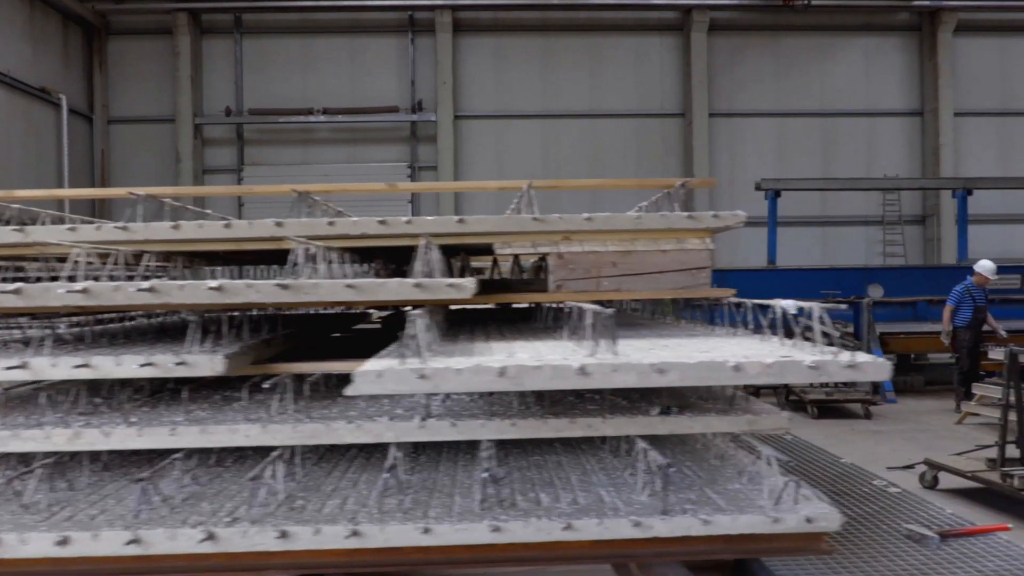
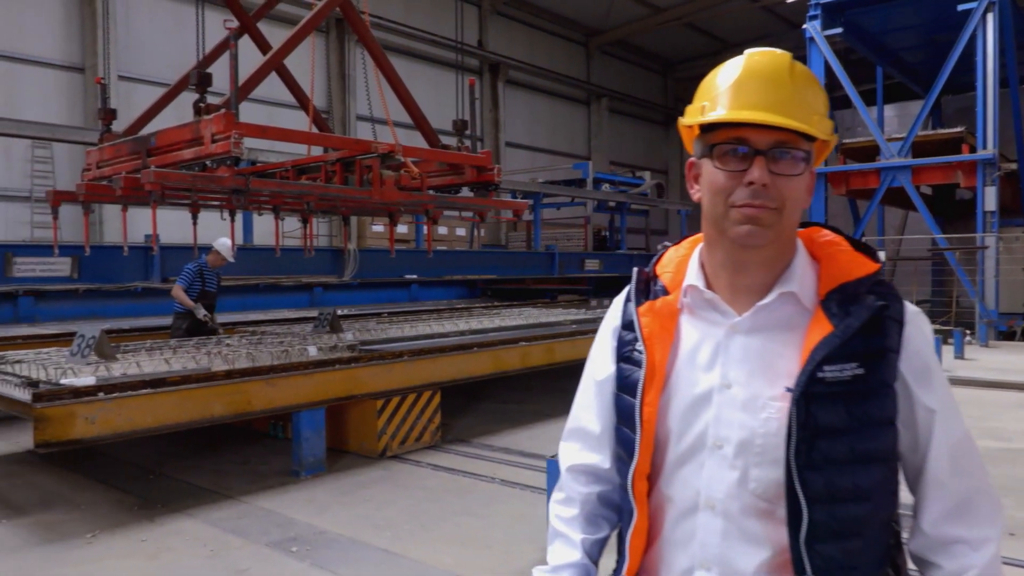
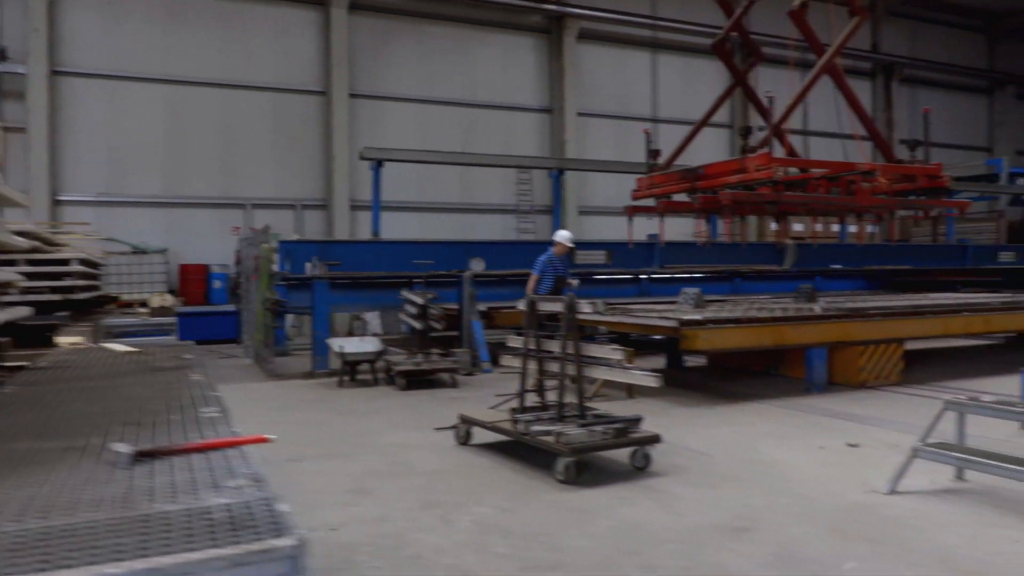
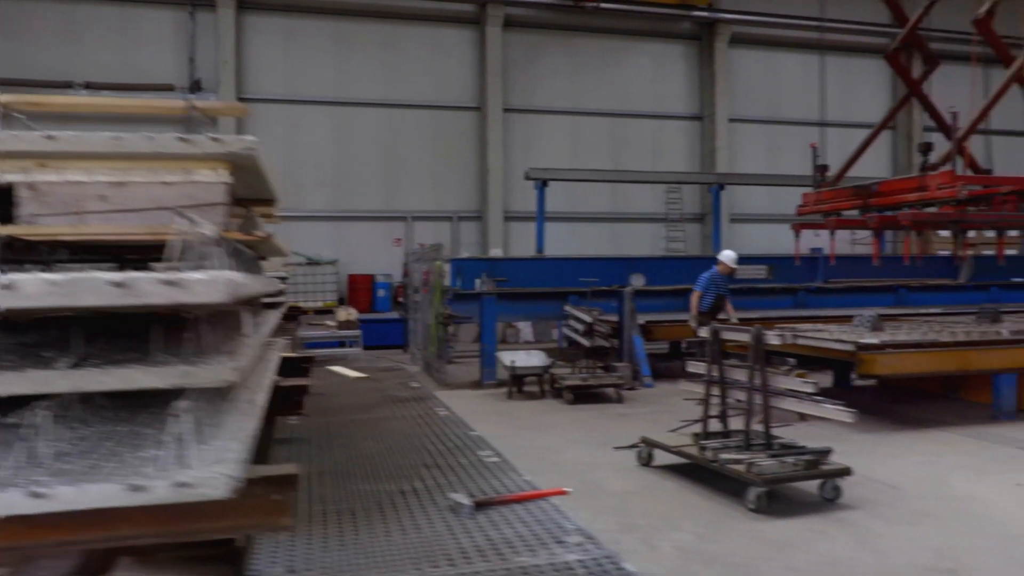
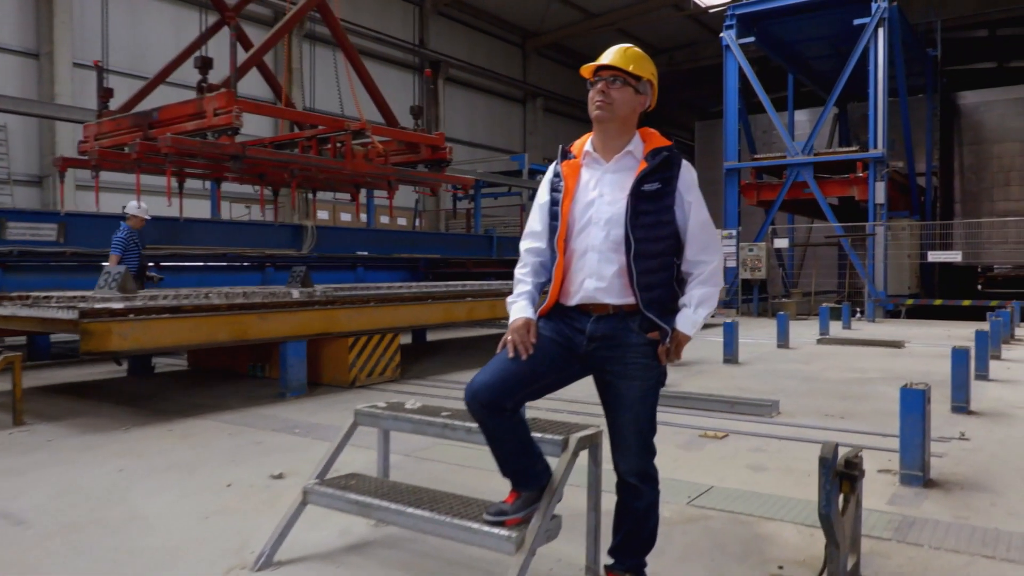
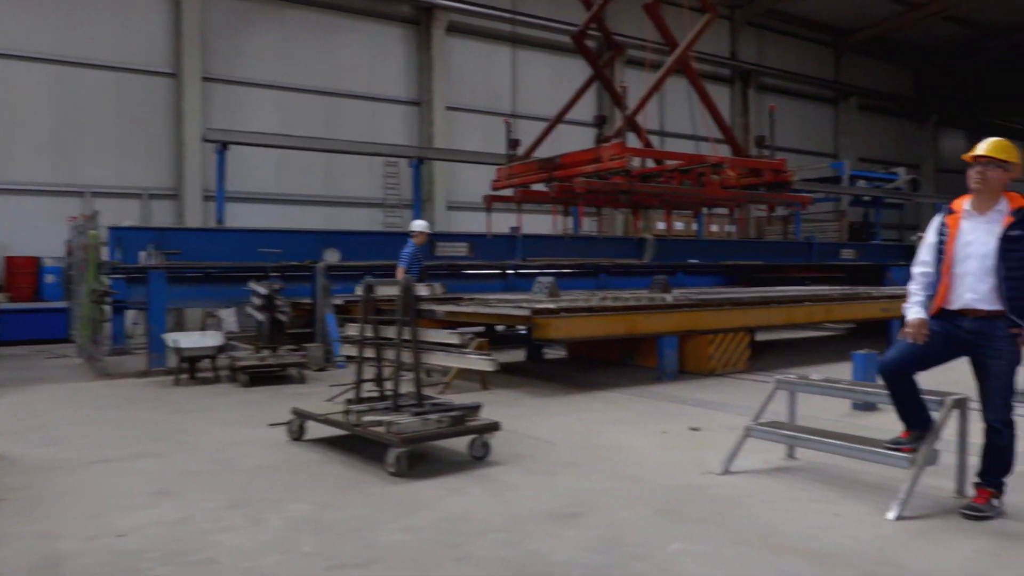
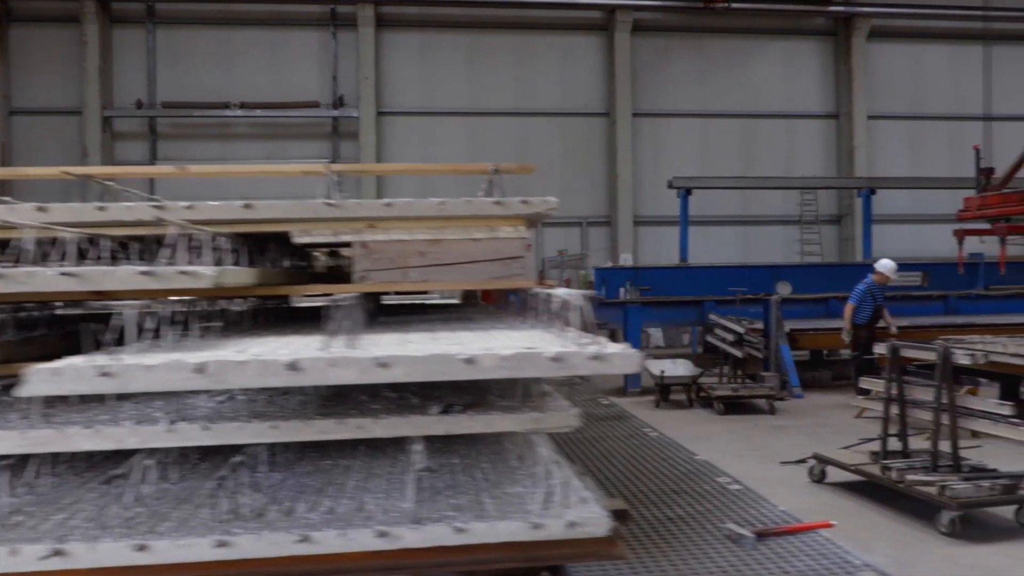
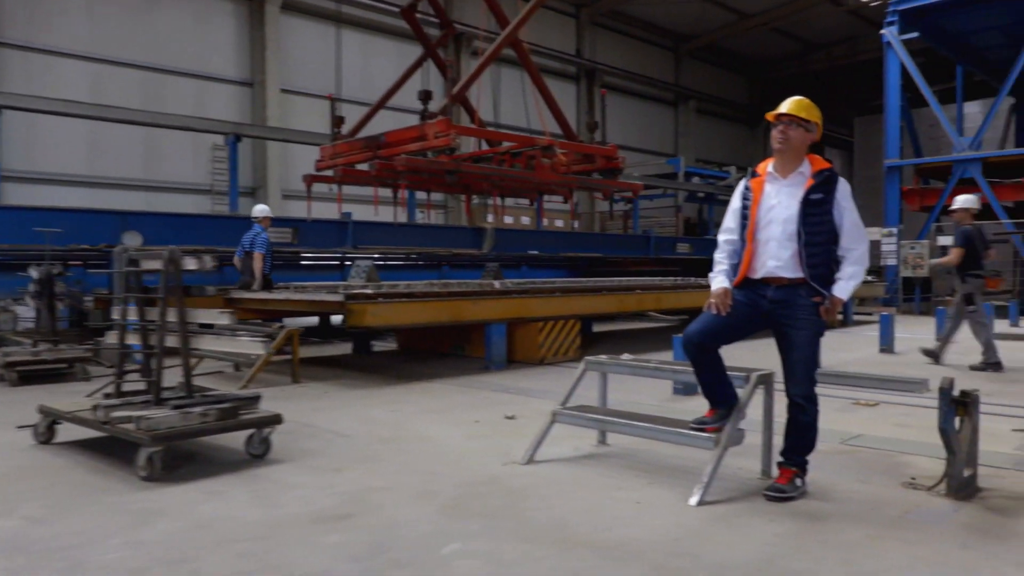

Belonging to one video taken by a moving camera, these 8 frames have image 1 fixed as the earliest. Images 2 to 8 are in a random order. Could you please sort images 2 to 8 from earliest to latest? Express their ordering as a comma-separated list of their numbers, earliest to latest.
7, 4, 3, 6, 8, 5, 2
